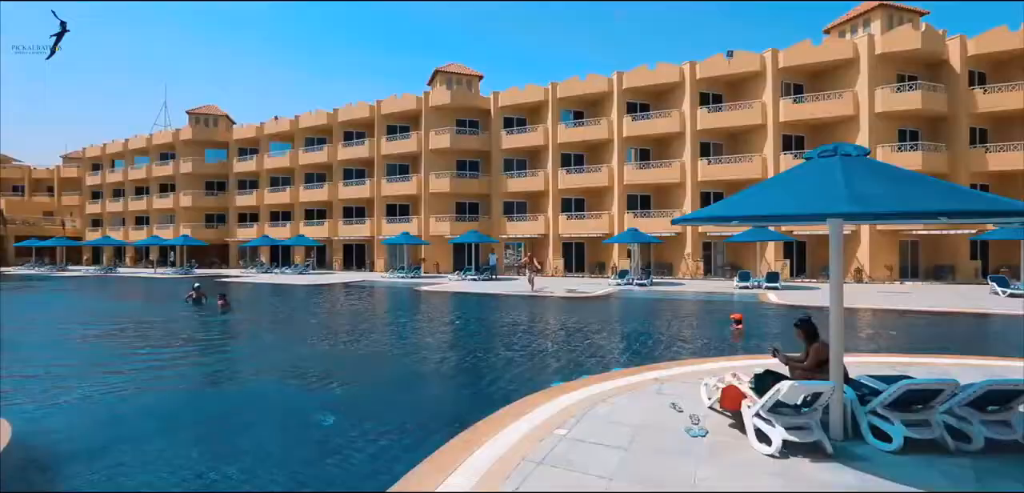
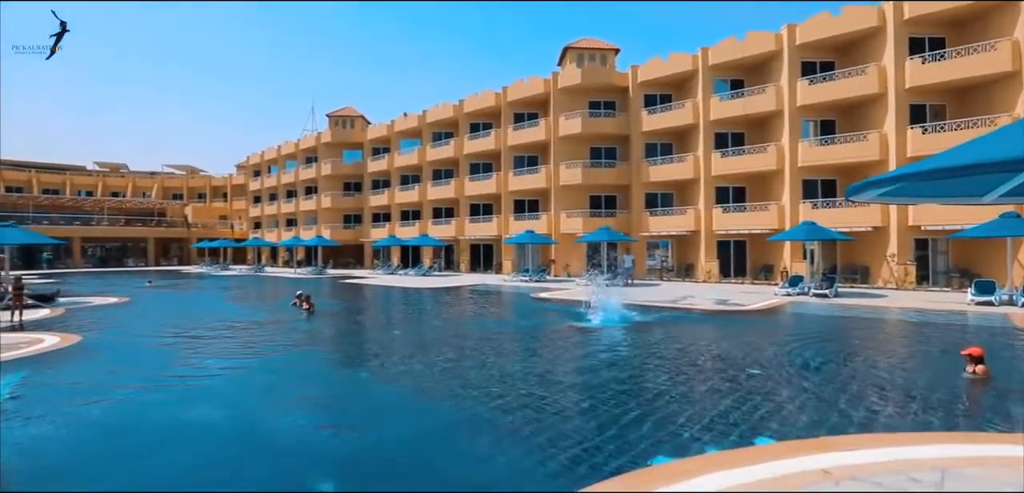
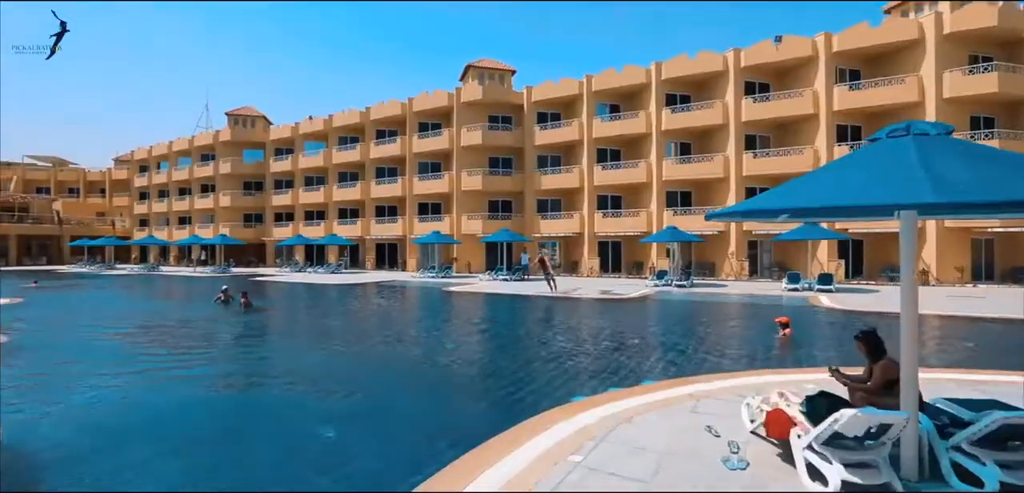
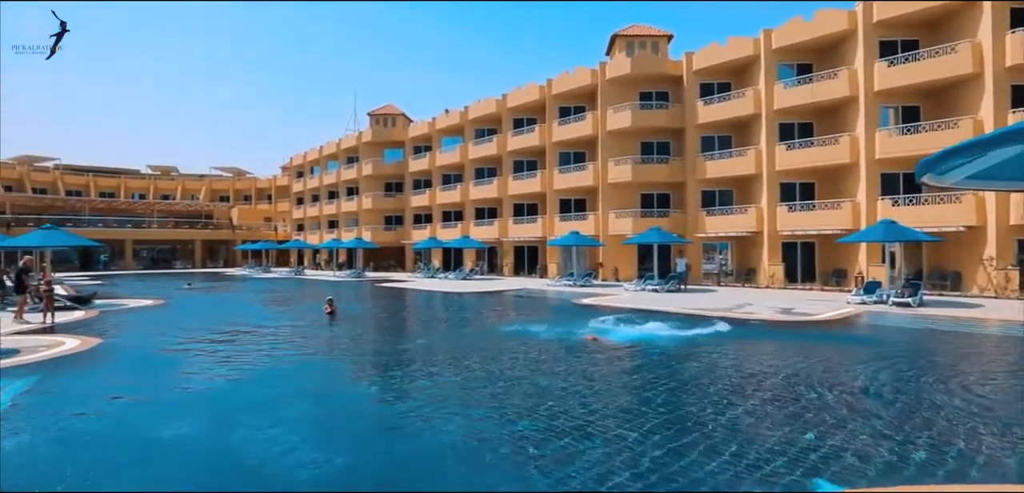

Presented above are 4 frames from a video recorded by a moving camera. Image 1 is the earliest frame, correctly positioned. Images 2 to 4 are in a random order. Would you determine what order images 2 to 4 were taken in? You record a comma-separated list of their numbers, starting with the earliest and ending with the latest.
3, 2, 4
